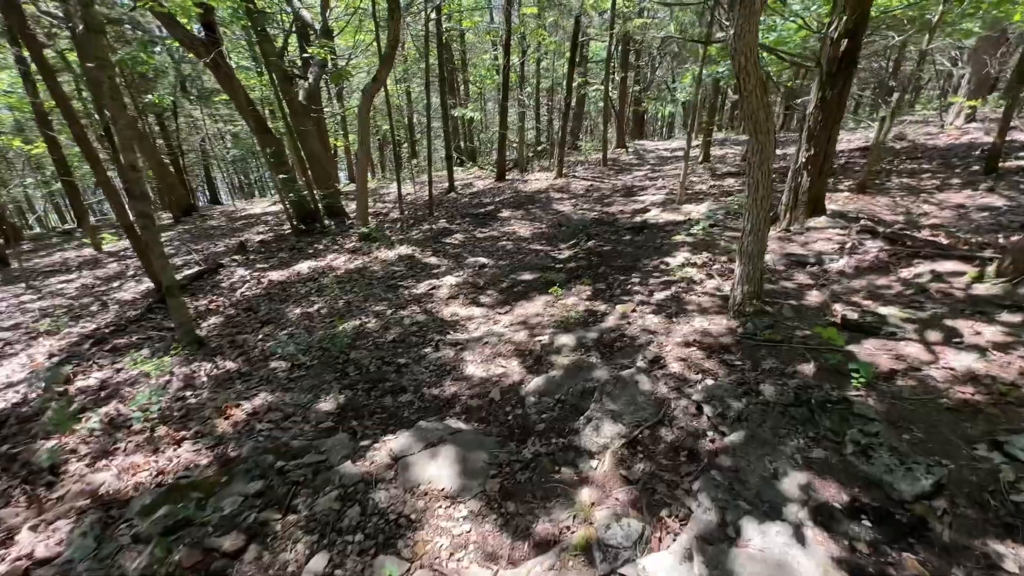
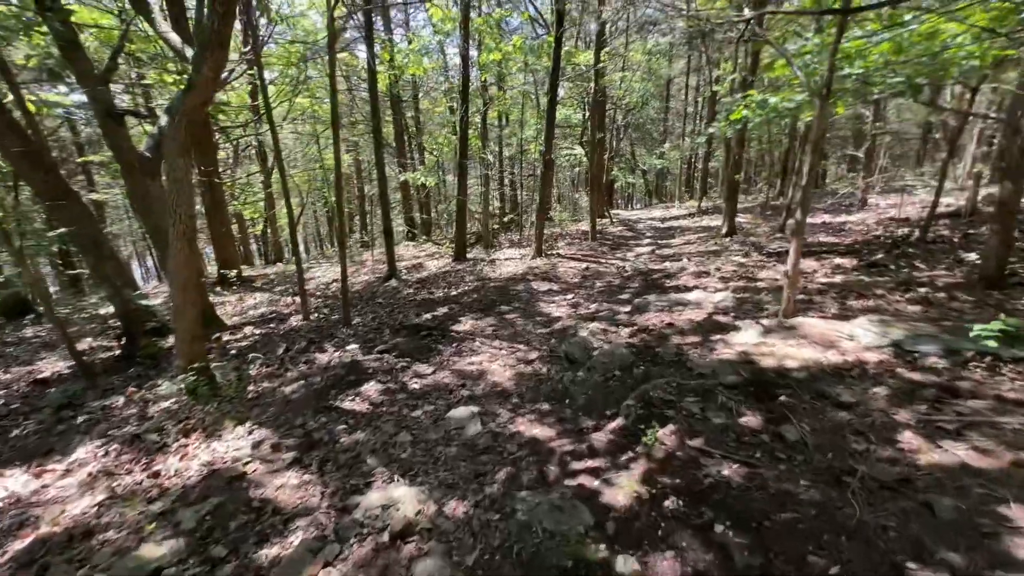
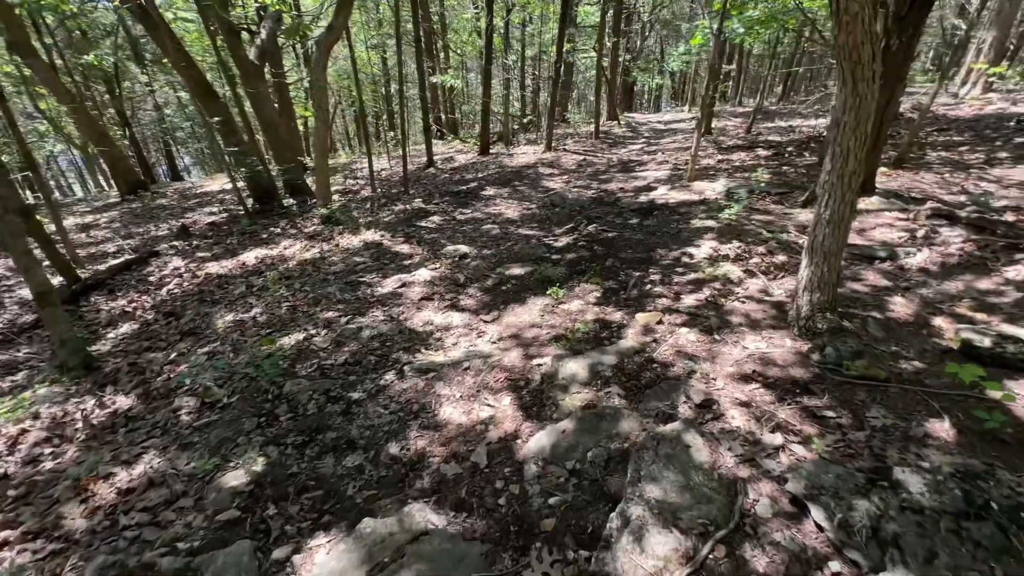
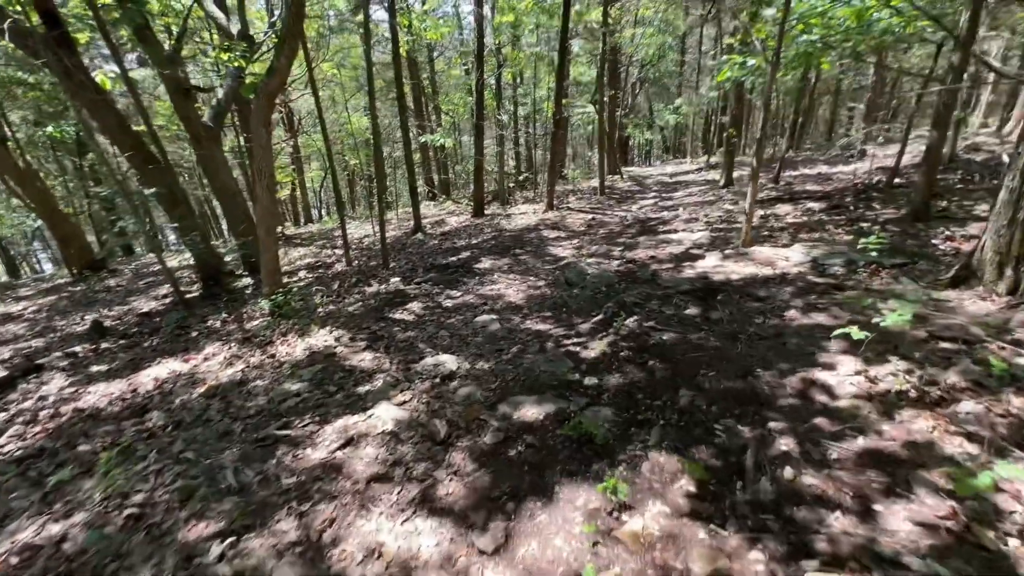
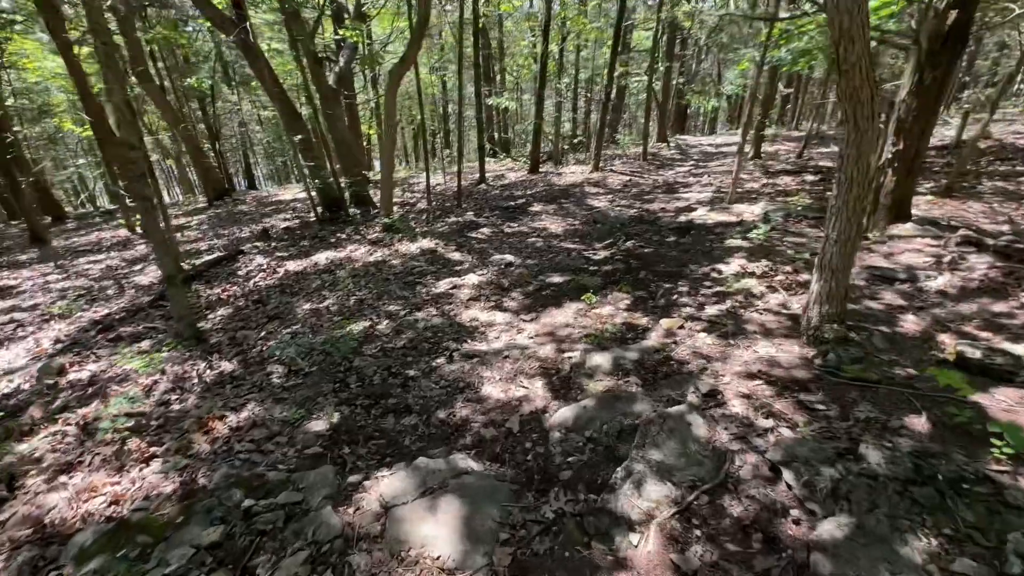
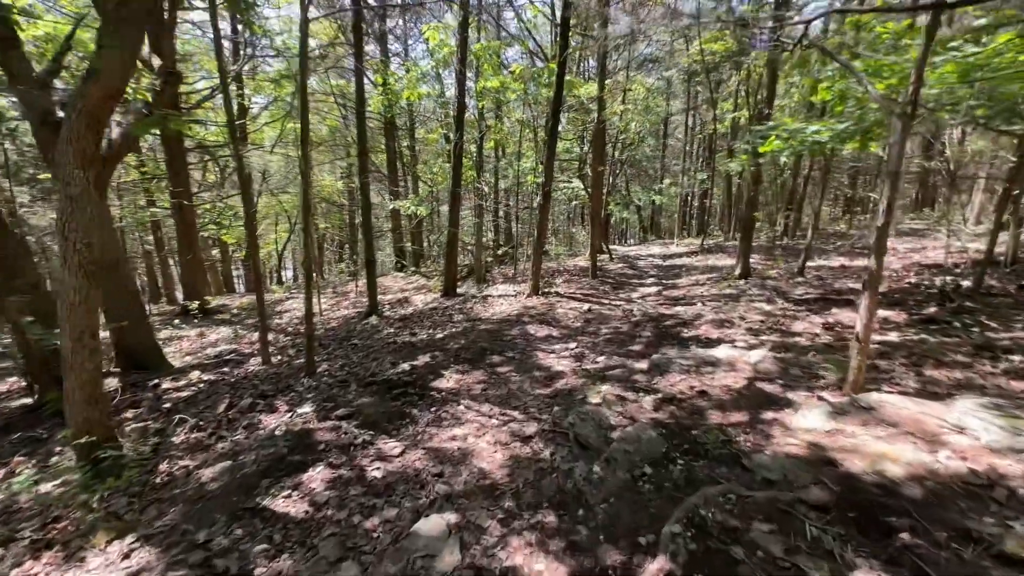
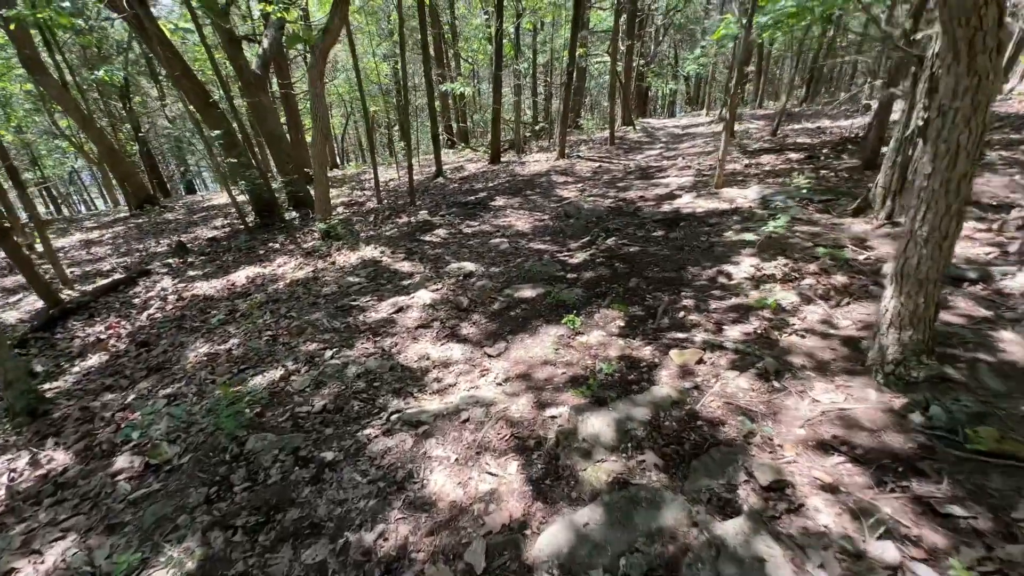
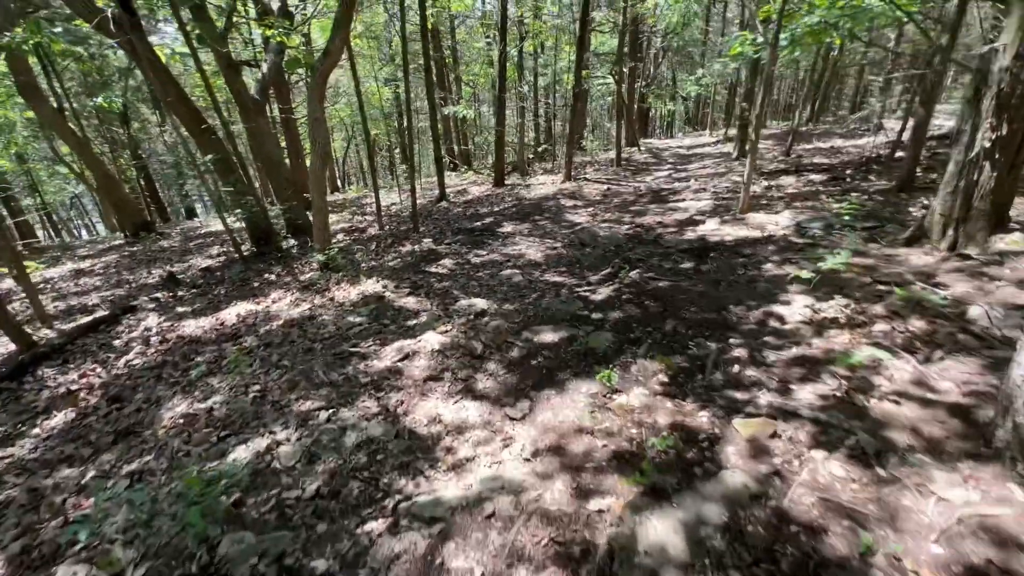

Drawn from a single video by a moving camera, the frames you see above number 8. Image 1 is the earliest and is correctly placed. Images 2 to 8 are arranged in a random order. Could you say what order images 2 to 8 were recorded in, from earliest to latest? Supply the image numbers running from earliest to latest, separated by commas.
5, 3, 7, 8, 4, 2, 6
